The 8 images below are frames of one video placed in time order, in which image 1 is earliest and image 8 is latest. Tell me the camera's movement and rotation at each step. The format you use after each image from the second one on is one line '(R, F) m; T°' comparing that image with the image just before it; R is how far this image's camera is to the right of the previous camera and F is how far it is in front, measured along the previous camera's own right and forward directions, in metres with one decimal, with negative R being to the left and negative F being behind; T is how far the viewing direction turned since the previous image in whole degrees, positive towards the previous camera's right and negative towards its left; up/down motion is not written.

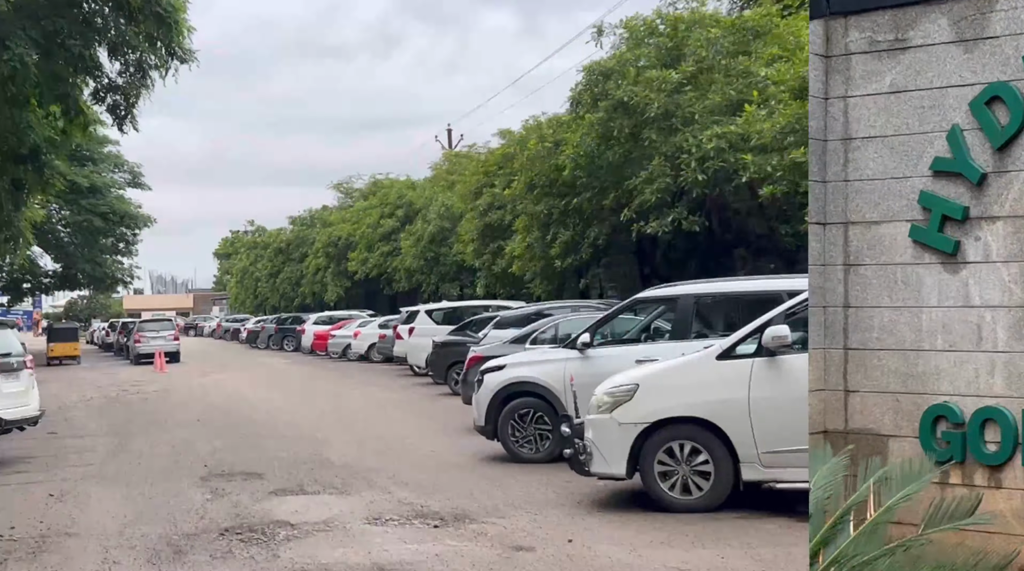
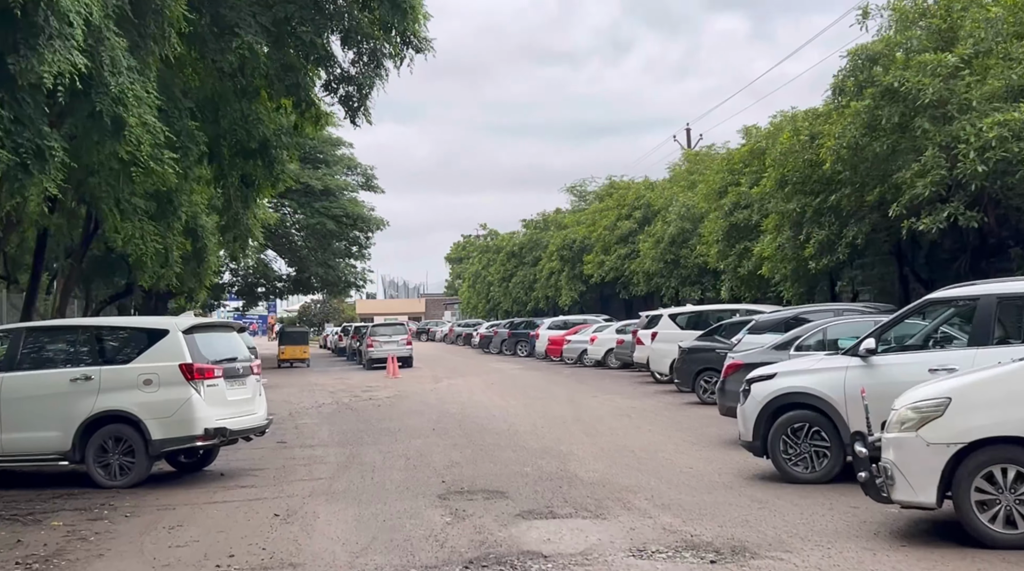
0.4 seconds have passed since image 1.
(-0.5, +1.2) m; -13°
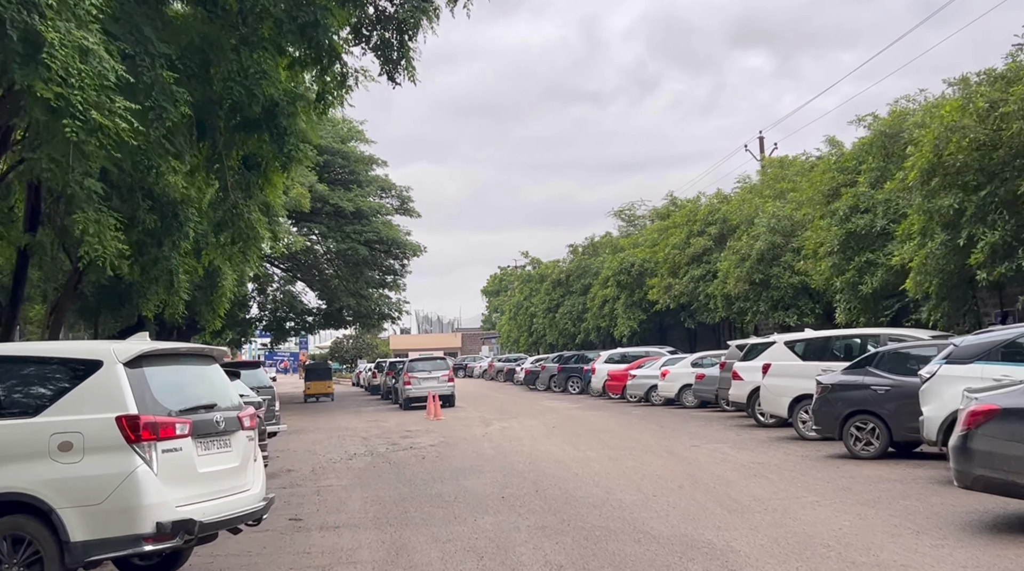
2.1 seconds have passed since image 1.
(-0.7, +3.8) m; -2°
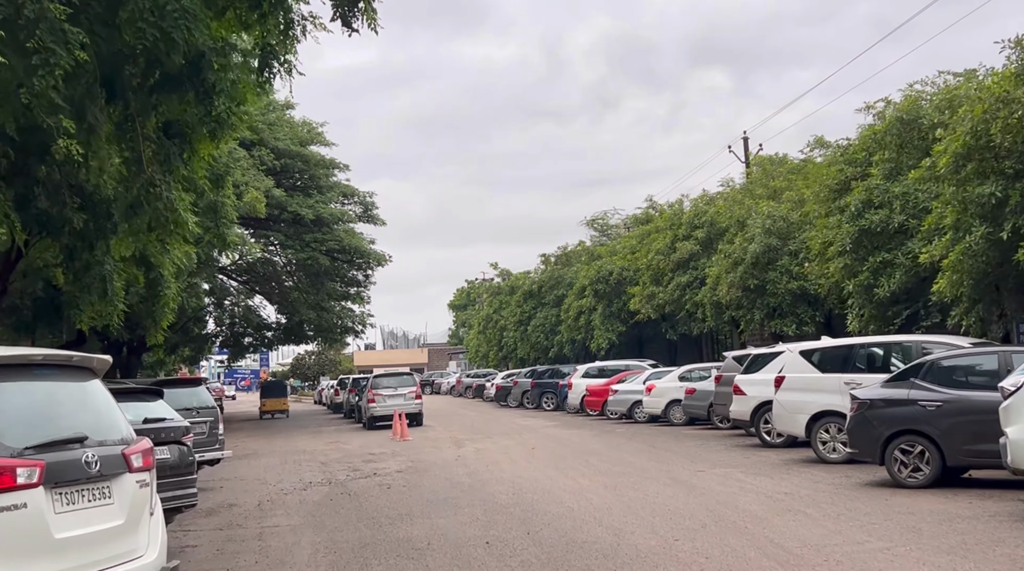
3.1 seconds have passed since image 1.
(-0.2, +2.0) m; +2°
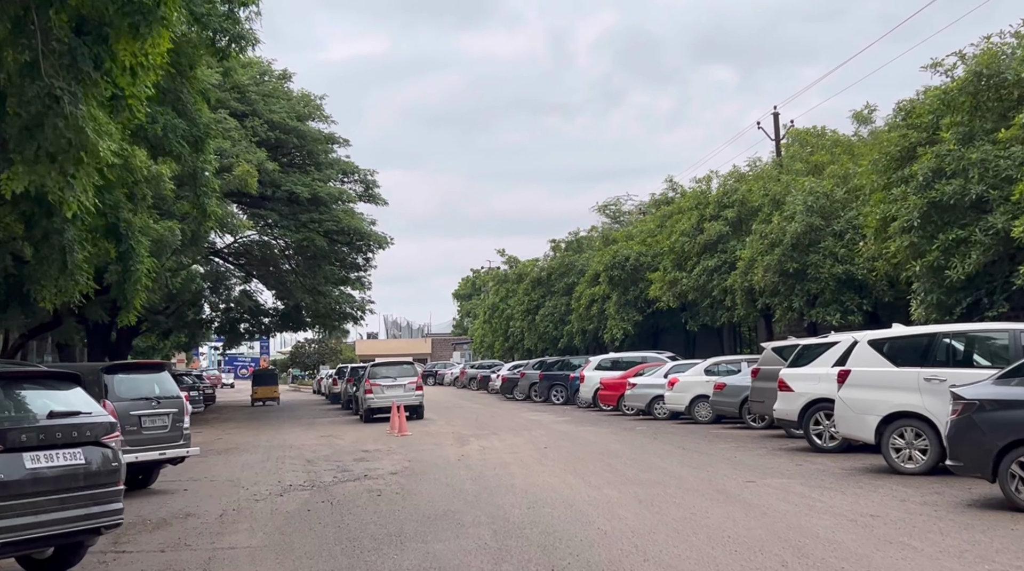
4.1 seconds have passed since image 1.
(-0.1, +2.1) m; 0°
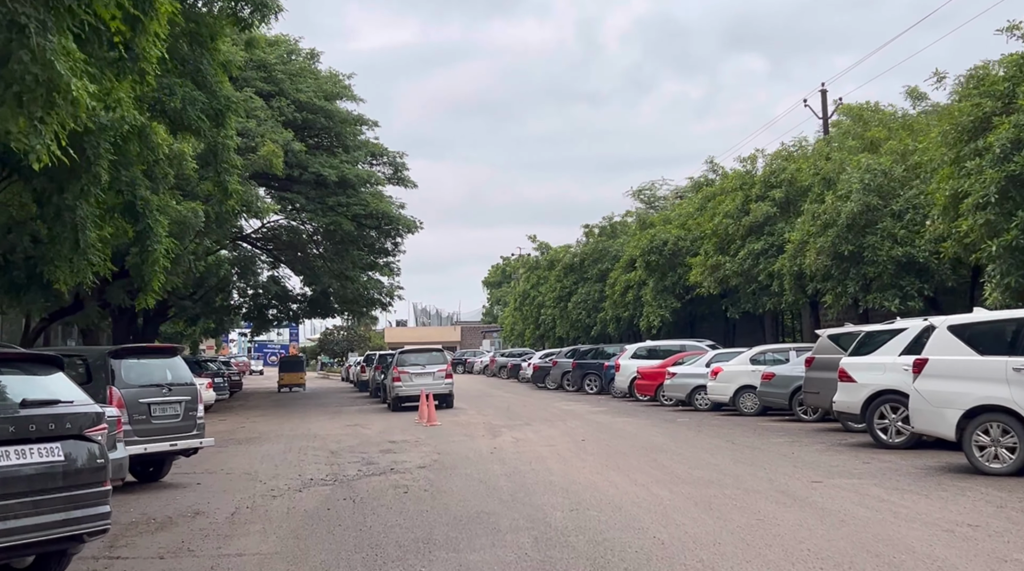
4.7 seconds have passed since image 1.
(-0.1, +1.0) m; -2°
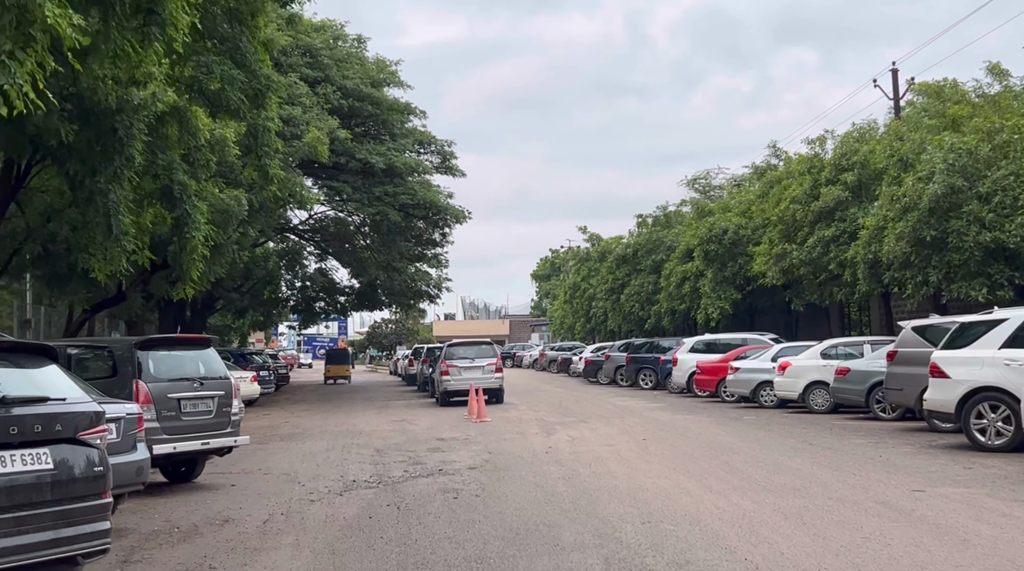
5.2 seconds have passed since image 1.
(-0.1, +1.0) m; -3°
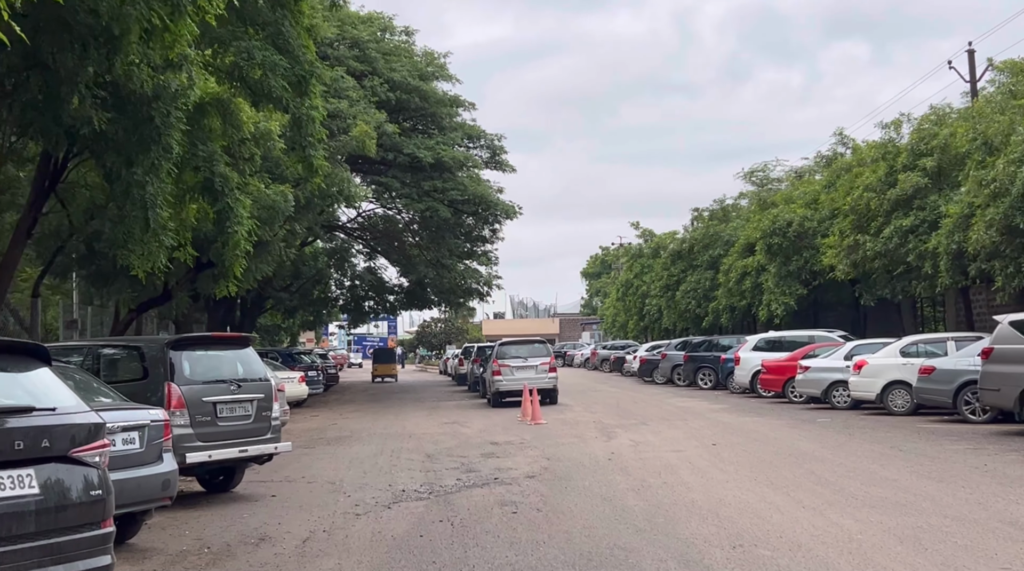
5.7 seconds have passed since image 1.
(-0.1, +1.0) m; -3°
